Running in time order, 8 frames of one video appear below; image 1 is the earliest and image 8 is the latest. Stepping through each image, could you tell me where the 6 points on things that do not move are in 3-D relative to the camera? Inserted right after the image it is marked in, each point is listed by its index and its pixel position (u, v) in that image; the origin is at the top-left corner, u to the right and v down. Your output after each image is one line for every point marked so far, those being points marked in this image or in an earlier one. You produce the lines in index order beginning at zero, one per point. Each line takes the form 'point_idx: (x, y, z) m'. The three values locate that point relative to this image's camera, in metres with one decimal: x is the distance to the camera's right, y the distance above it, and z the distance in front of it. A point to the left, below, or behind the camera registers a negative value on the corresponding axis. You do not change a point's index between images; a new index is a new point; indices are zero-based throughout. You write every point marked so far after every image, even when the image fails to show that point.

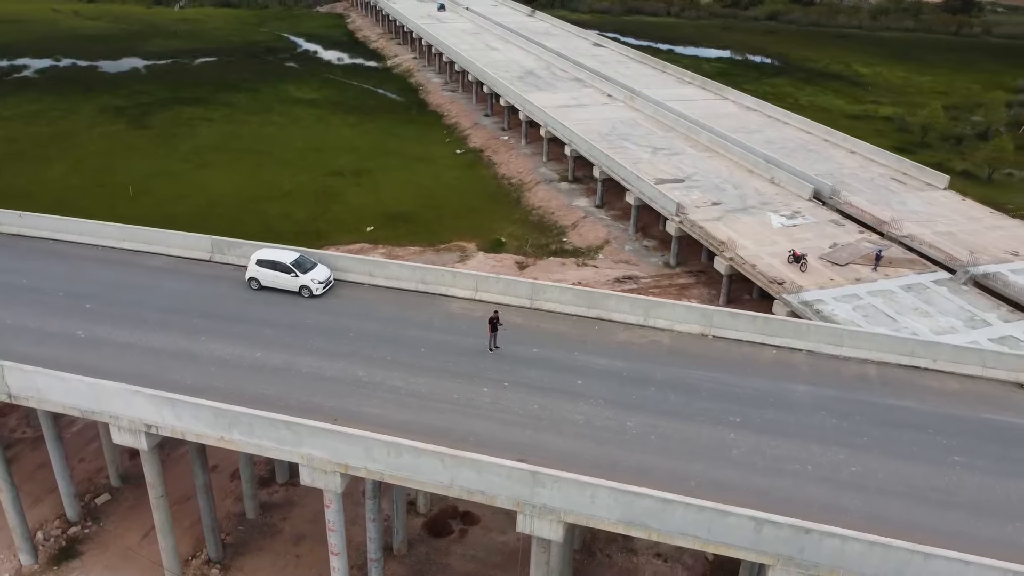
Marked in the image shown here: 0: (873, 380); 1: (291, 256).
0: (+6.8, -1.7, +15.2) m
1: (-4.8, +0.7, +17.8) m
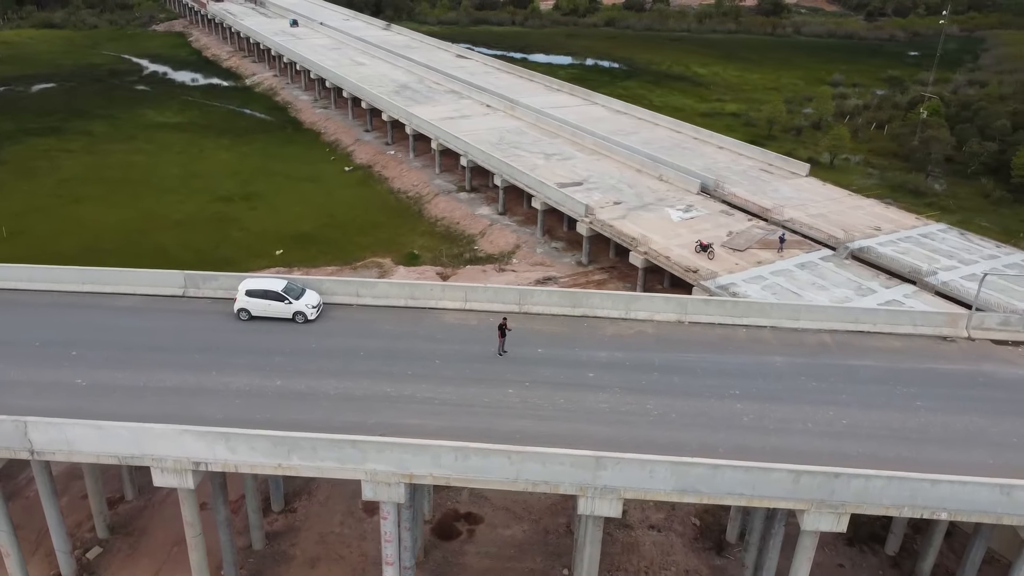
0: (+7.0, -1.3, +17.6) m
1: (-5.1, +0.1, +18.0) m
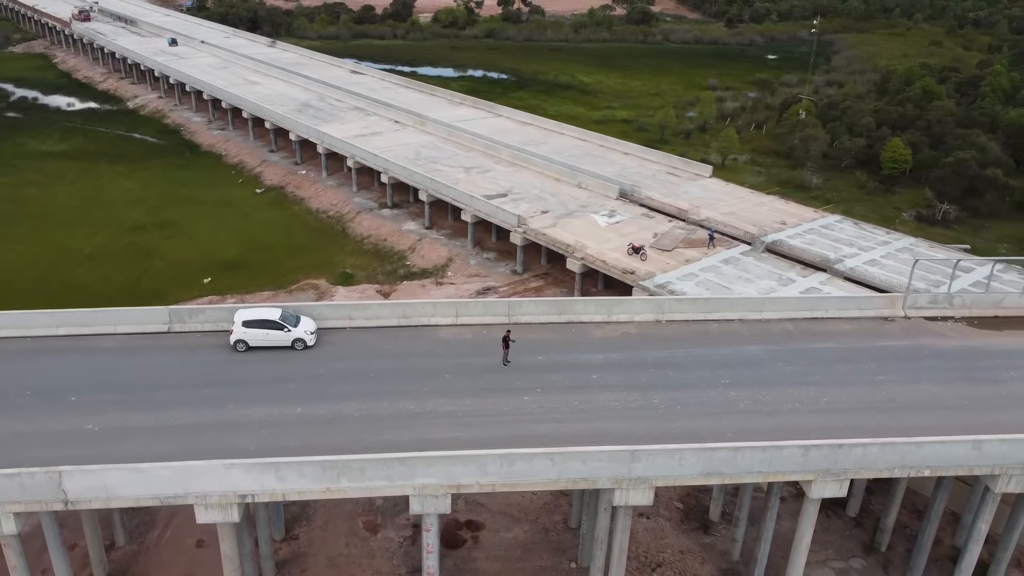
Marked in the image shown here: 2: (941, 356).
0: (+6.8, -1.1, +19.5) m
1: (-5.3, -0.5, +18.1) m
2: (+10.0, -1.6, +18.7) m
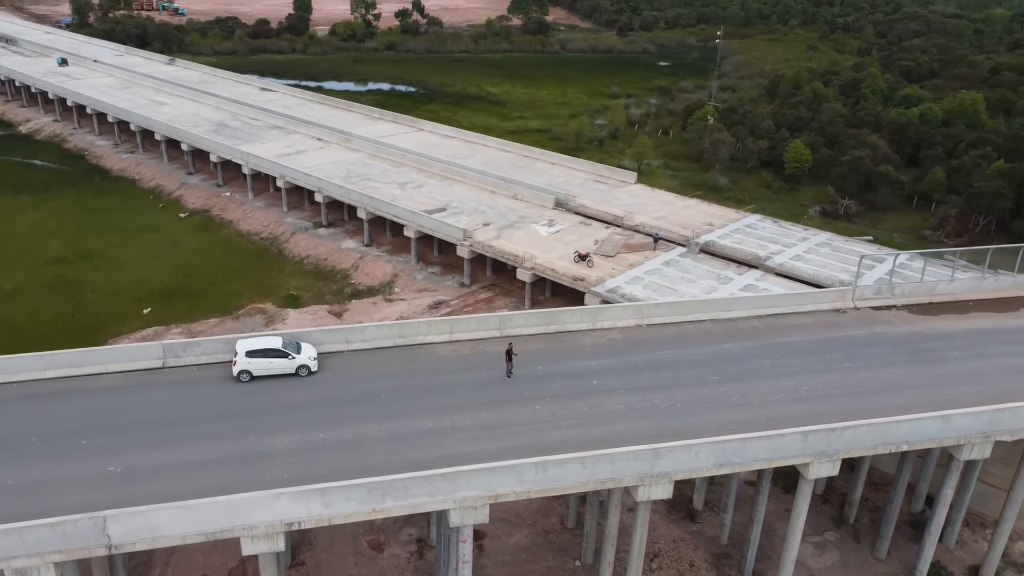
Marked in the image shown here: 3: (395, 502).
0: (+6.6, -1.1, +21.1) m
1: (-5.3, -1.2, +18.1) m
2: (+9.8, -1.4, +20.7) m
3: (-2.0, -3.7, +14.1) m
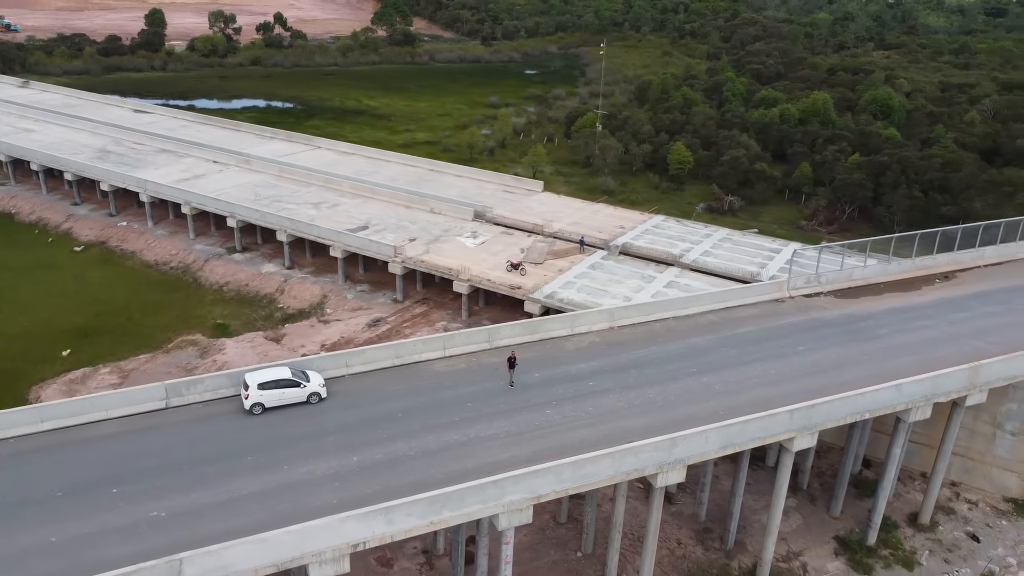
0: (+6.0, -1.0, +23.3) m
1: (-5.1, -1.9, +18.3) m
2: (+9.2, -1.0, +23.4) m
3: (-1.1, -4.1, +14.9) m
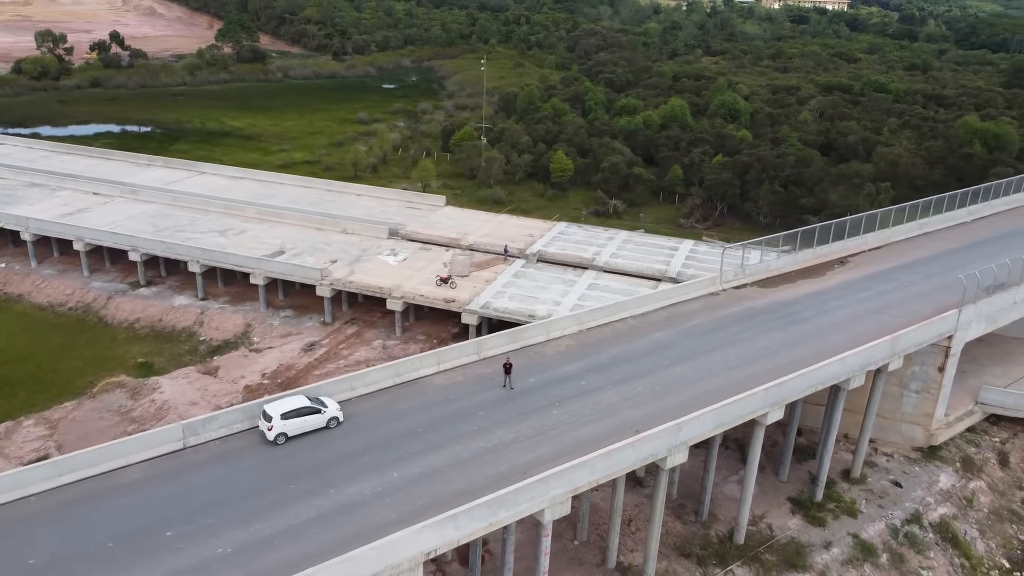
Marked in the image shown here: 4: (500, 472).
0: (+5.0, -0.9, +25.6) m
1: (-4.9, -2.5, +18.7) m
2: (+8.2, -0.7, +26.4) m
3: (-0.1, -4.5, +16.1) m
4: (-0.3, -4.0, +17.4) m
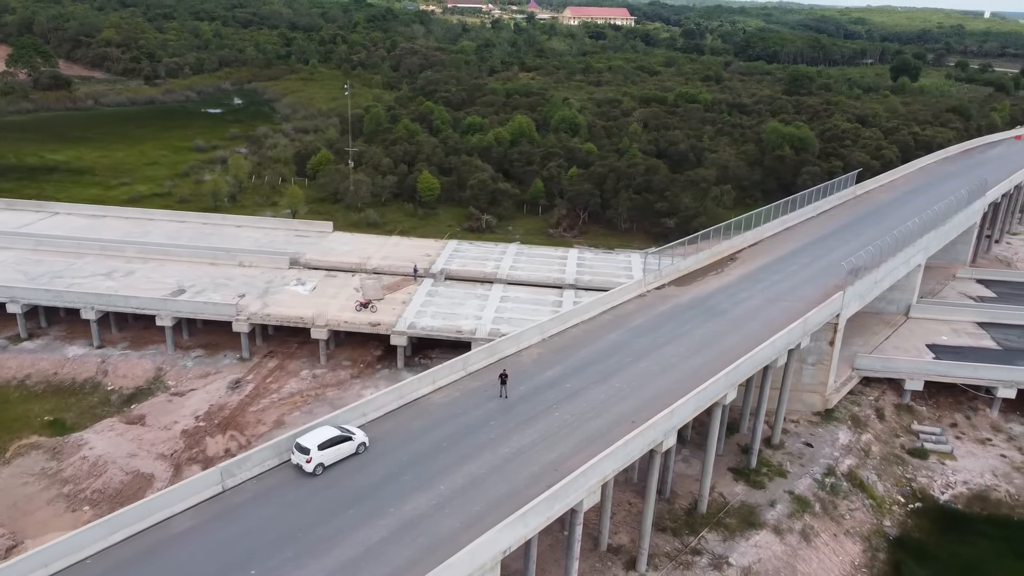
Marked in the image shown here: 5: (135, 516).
0: (+3.6, -1.1, +28.3) m
1: (-4.4, -3.3, +19.3) m
2: (+6.5, -0.7, +29.7) m
3: (+1.0, -4.8, +17.8) m
4: (+0.5, -4.4, +19.0) m
5: (-7.6, -4.6, +16.5) m
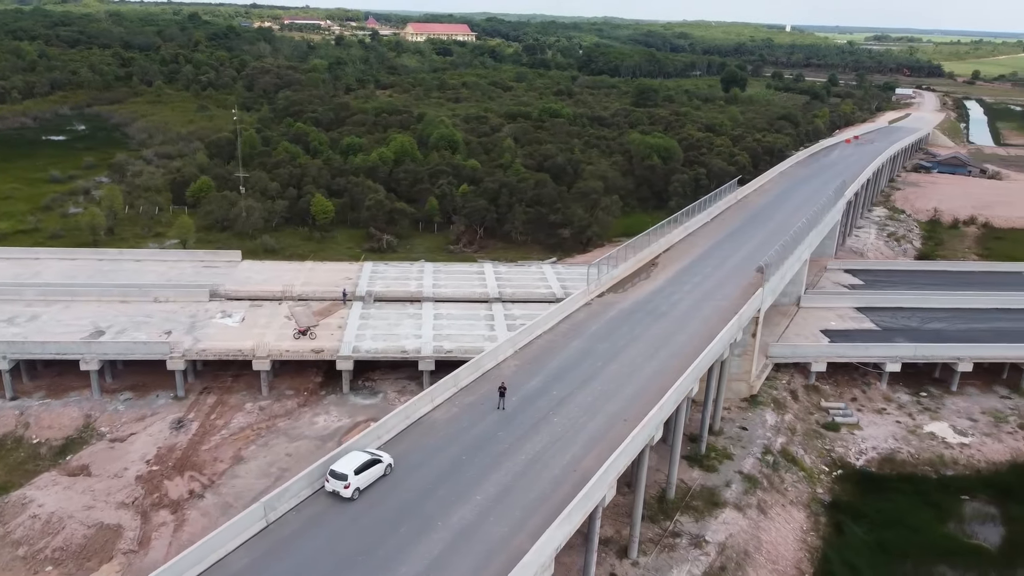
0: (+2.2, -1.5, +30.1) m
1: (-3.8, -4.0, +19.7) m
2: (+4.7, -0.9, +32.0) m
3: (+1.9, -5.1, +19.3) m
4: (+1.1, -4.7, +20.4) m
5: (-6.4, -5.5, +16.4) m
